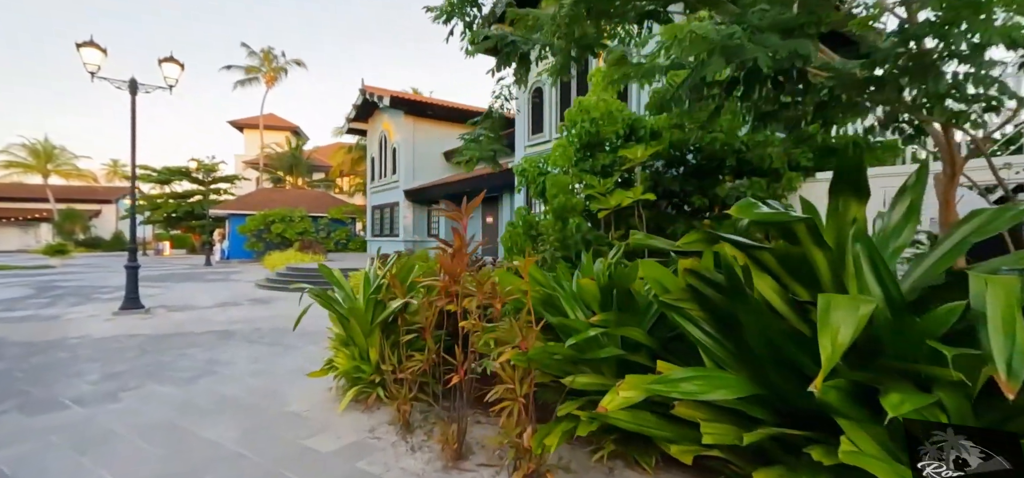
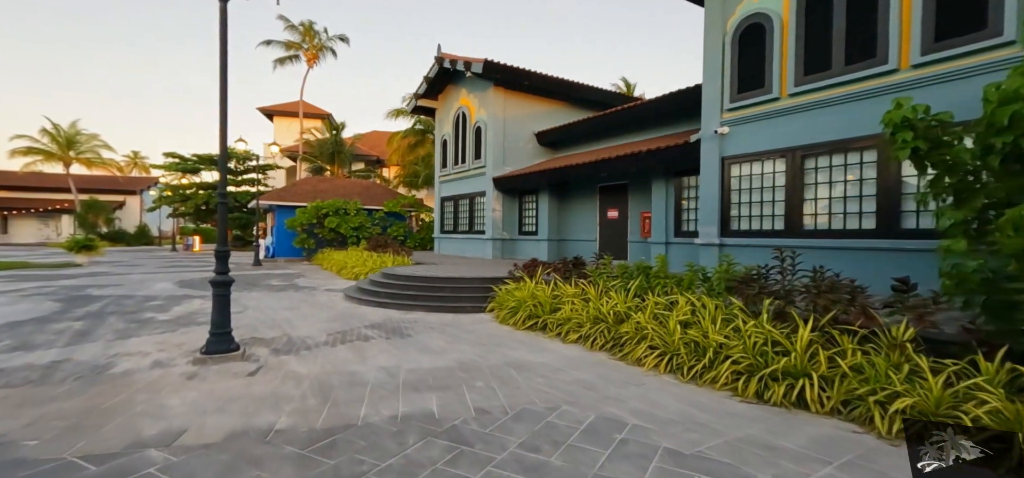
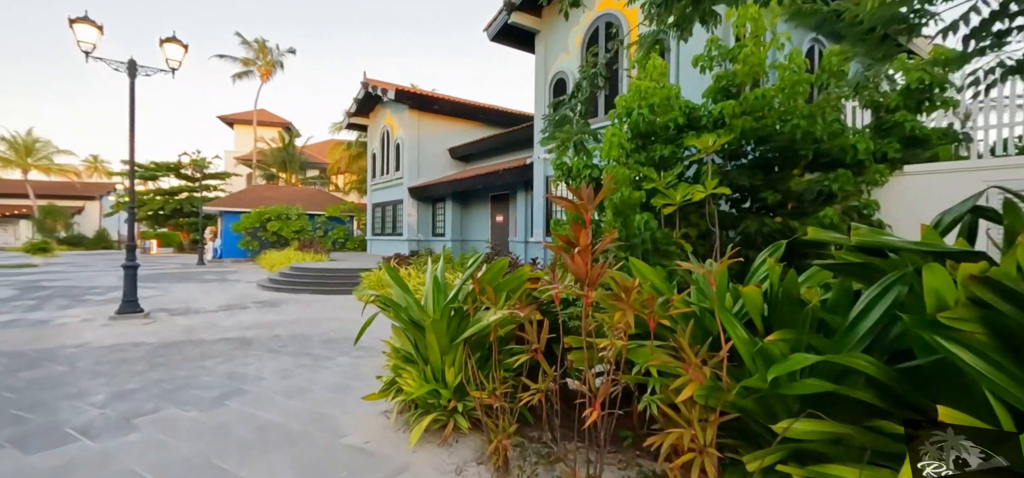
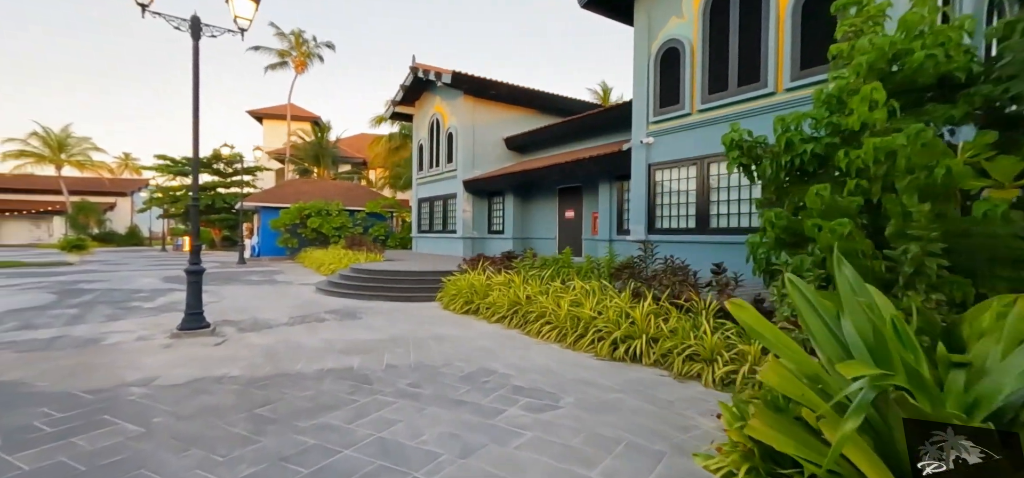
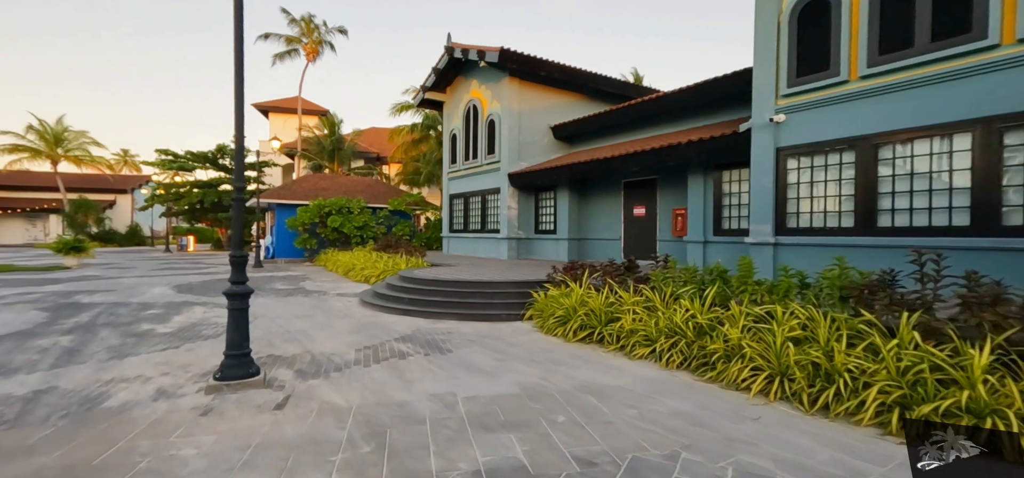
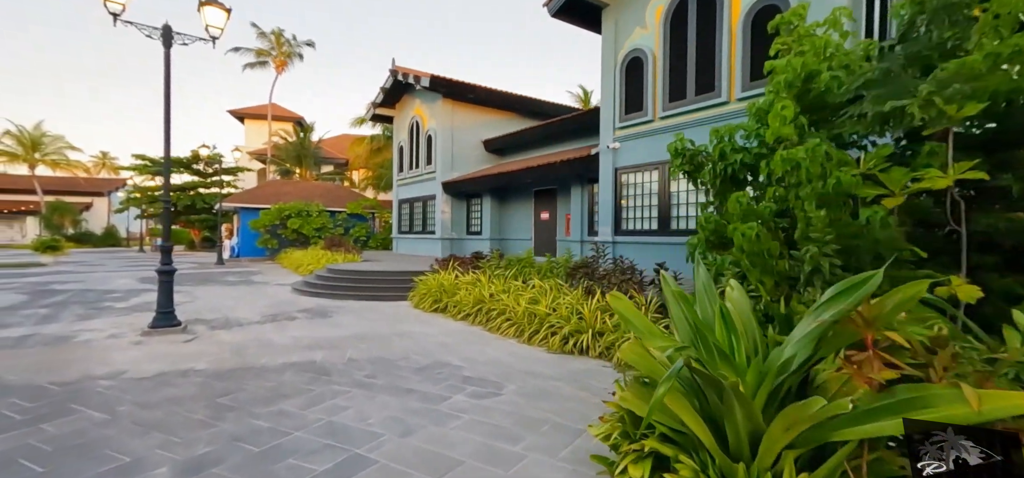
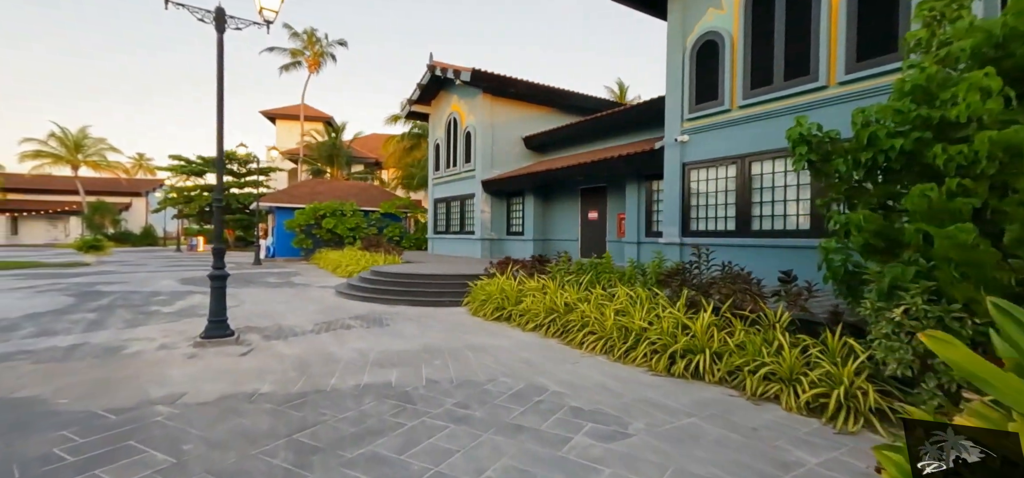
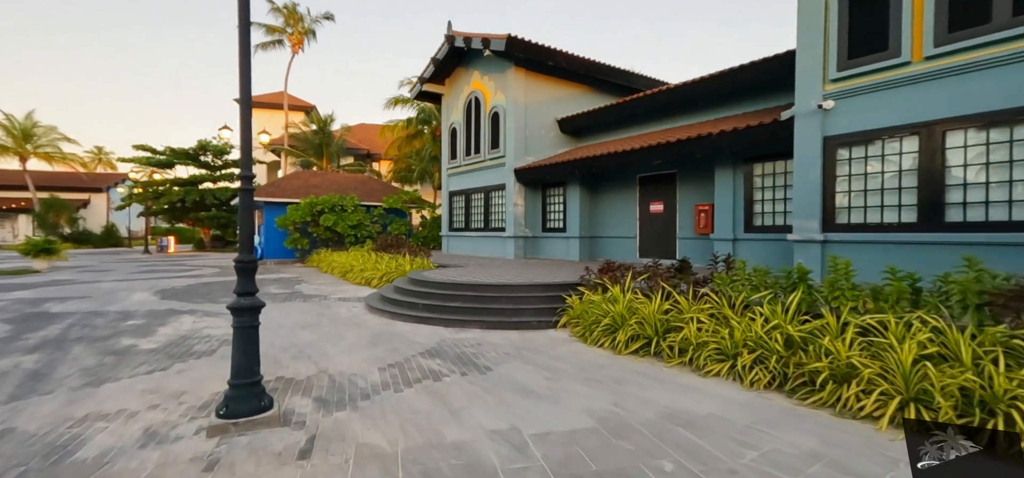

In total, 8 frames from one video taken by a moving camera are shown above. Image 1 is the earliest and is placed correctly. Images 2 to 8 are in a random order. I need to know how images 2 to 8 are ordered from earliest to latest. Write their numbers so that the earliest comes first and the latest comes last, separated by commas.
3, 6, 4, 7, 2, 5, 8
